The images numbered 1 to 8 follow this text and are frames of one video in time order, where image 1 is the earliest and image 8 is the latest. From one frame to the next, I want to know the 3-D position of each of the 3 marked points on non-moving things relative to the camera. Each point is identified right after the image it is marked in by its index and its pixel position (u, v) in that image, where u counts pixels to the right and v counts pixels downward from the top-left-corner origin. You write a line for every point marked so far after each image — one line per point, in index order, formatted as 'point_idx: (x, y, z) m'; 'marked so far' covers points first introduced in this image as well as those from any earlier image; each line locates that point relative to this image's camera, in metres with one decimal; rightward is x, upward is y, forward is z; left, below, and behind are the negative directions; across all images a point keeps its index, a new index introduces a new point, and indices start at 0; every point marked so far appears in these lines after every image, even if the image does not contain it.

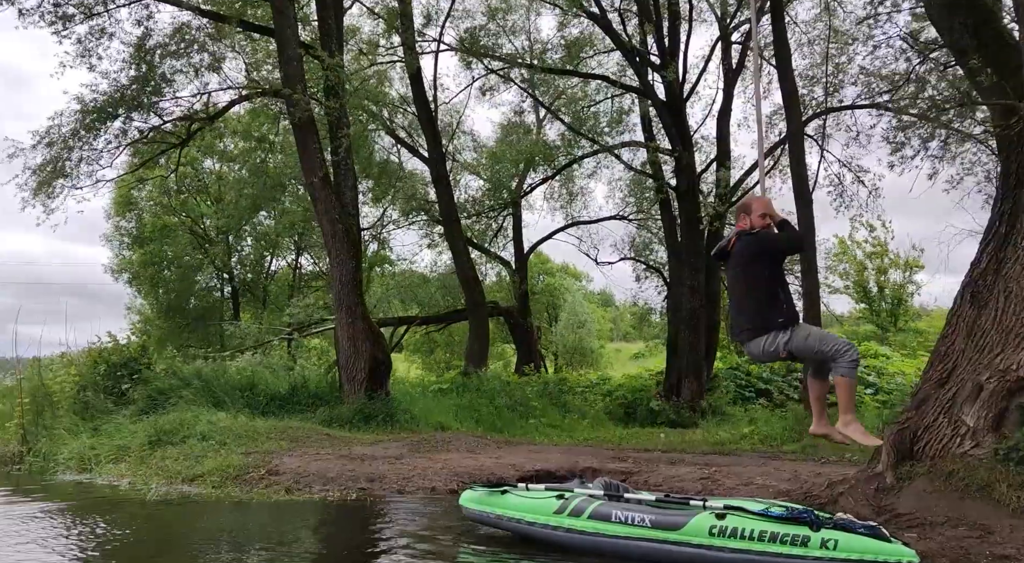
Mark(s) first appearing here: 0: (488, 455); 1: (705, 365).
0: (-0.3, -2.3, +14.2) m
1: (+3.0, -1.3, +16.7) m
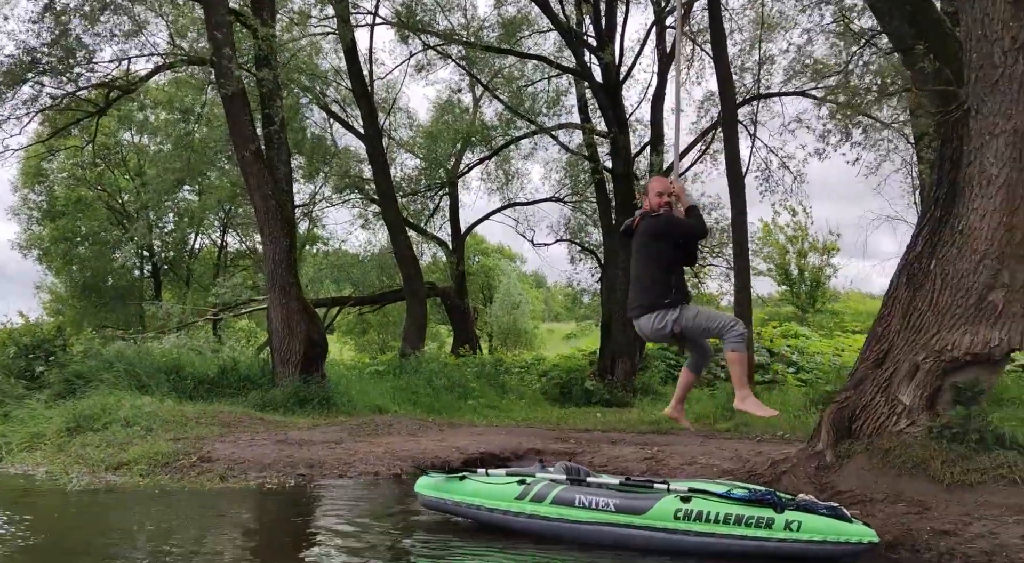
0: (-1.1, -2.1, +14.2) m
1: (+2.0, -1.0, +16.9) m
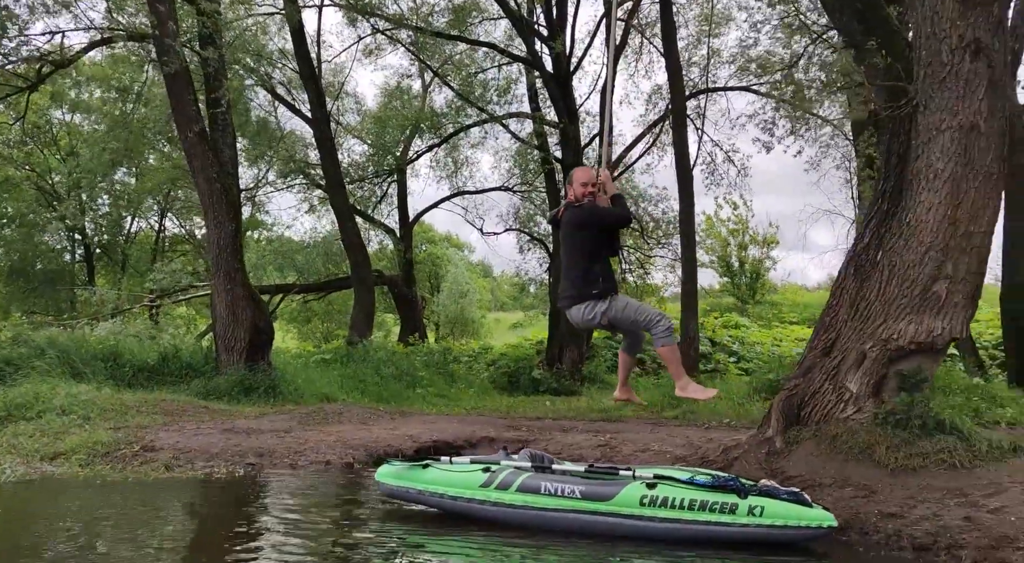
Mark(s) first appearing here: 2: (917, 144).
0: (-1.7, -1.9, +14.2) m
1: (+1.2, -0.8, +17.1) m
2: (+4.0, +1.4, +10.7) m
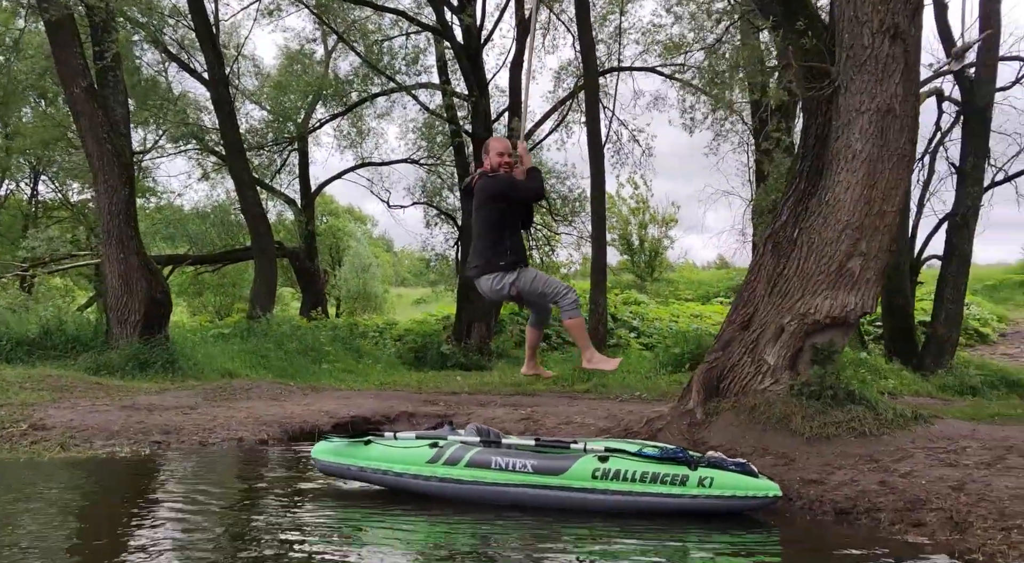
0: (-2.8, -1.5, +13.8) m
1: (-0.3, -0.4, +17.0) m
2: (+3.4, +1.7, +11.1) m
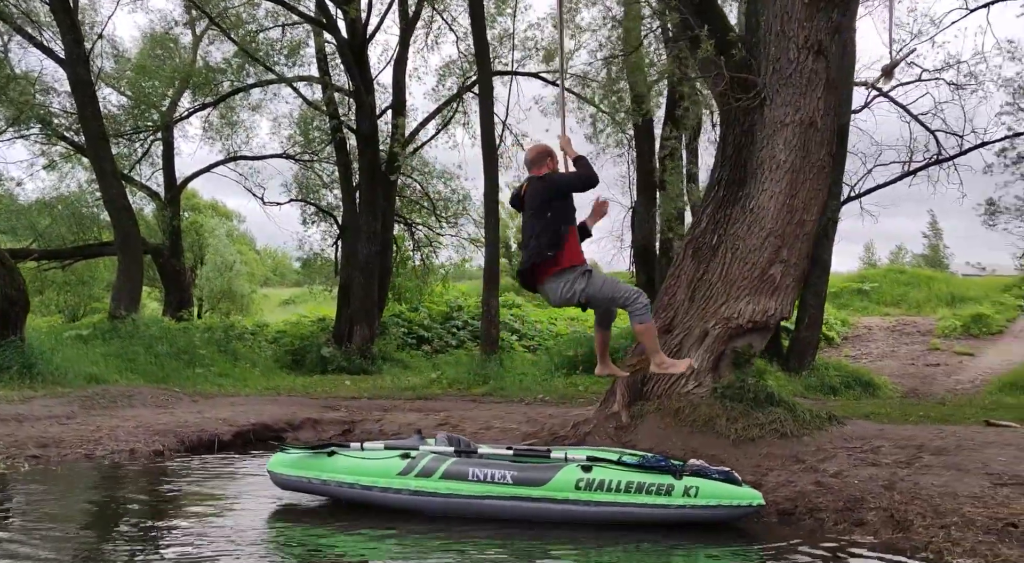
0: (-4.0, -1.5, +12.9) m
1: (-2.2, -0.5, +16.6) m
2: (+2.7, +1.6, +11.6) m
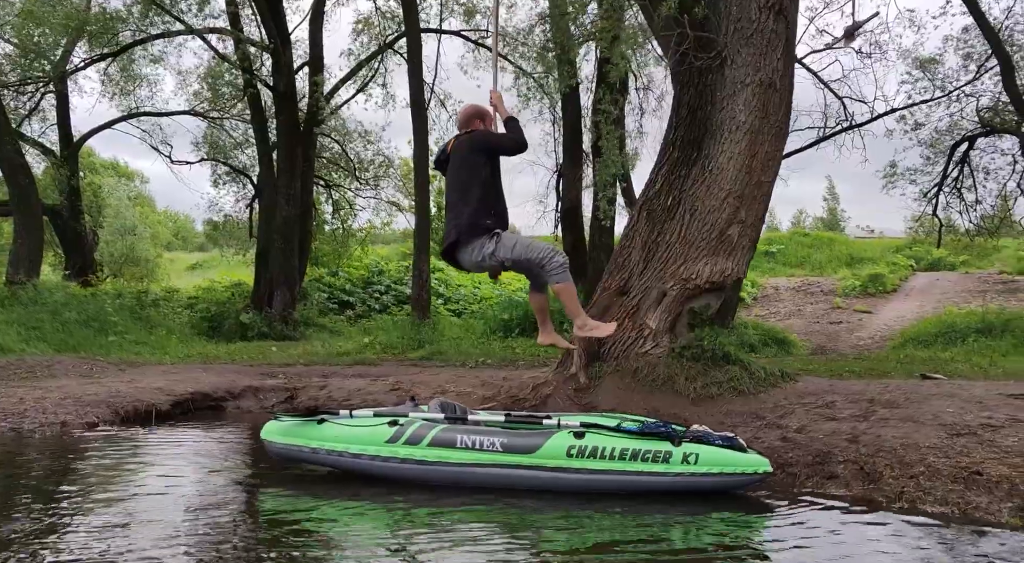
0: (-4.5, -1.1, +12.1) m
1: (-3.3, +0.1, +16.0) m
2: (+2.3, +2.0, +11.7) m
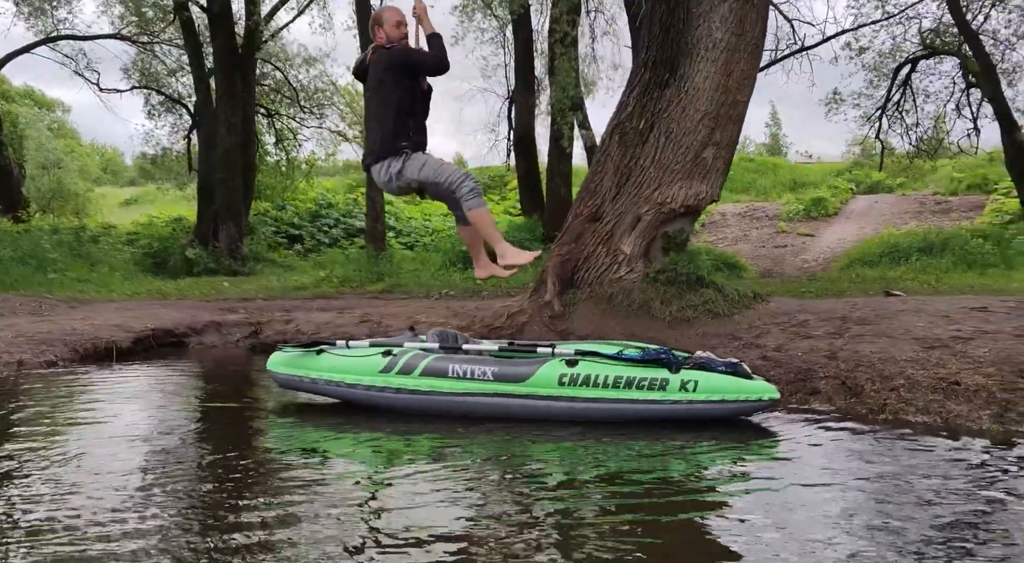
0: (-4.8, -0.4, +11.5) m
1: (-3.9, +1.0, +15.4) m
2: (+1.9, +2.9, +11.4) m
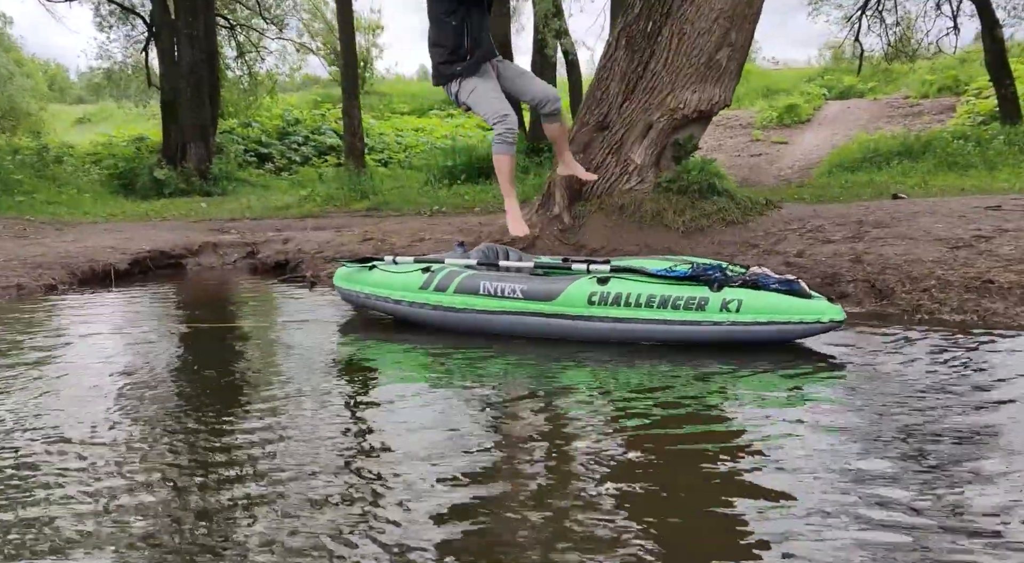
0: (-4.7, +0.3, +10.6) m
1: (-4.1, +2.1, +14.4) m
2: (+2.0, +3.9, +10.8) m
